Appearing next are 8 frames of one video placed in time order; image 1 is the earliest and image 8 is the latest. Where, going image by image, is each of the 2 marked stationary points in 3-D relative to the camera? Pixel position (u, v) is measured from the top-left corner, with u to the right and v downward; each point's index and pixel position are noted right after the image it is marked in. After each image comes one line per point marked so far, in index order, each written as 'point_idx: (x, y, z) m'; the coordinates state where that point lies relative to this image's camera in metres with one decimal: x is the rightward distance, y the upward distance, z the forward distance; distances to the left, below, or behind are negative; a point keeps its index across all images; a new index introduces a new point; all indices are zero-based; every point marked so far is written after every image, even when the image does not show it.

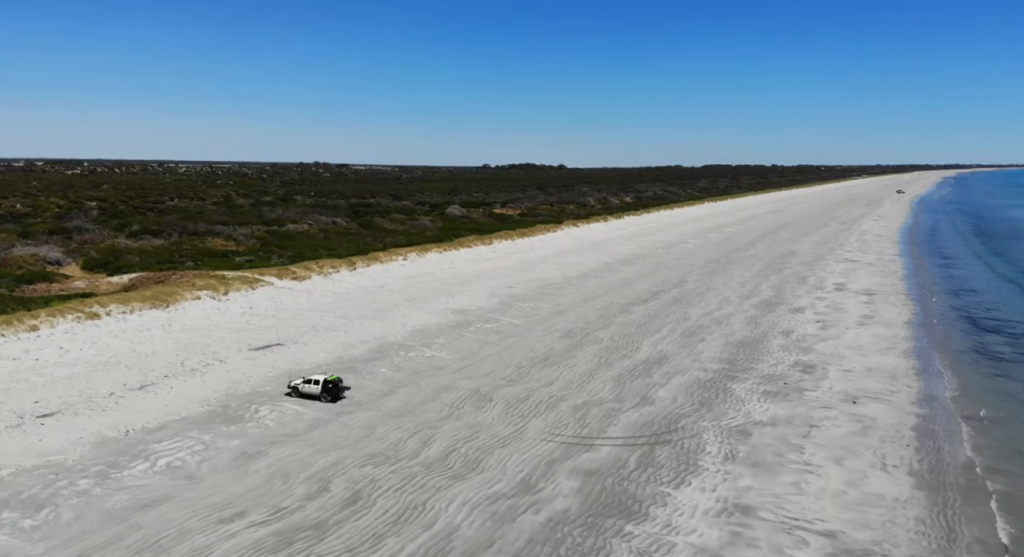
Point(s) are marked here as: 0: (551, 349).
0: (+1.0, -1.8, +15.7) m
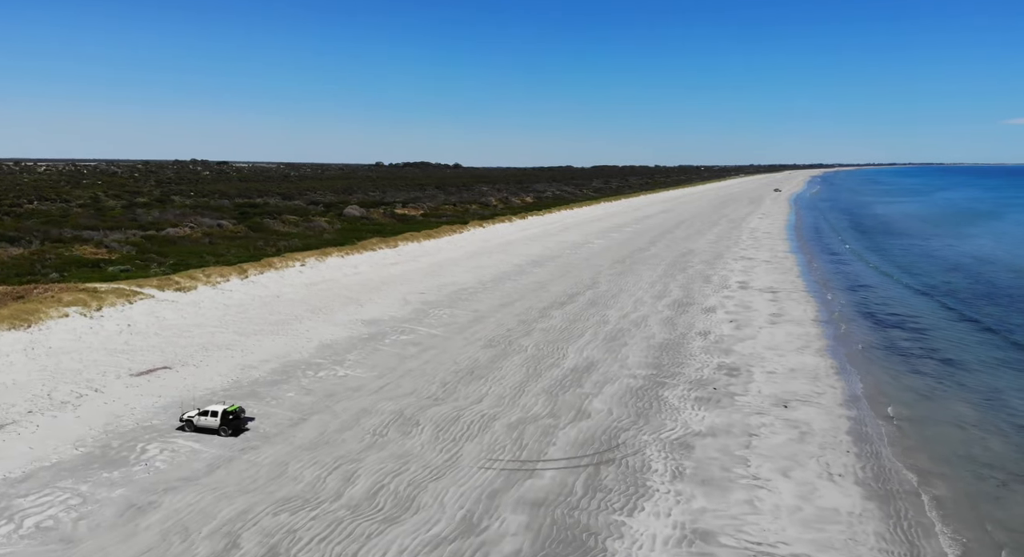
0: (-0.9, -2.0, +15.1) m
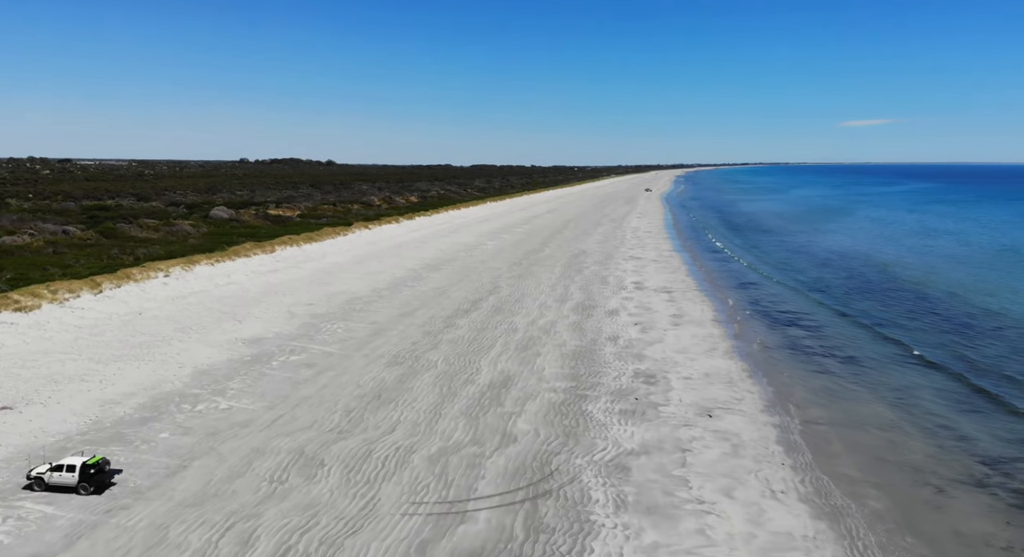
0: (-3.0, -2.4, +14.0) m
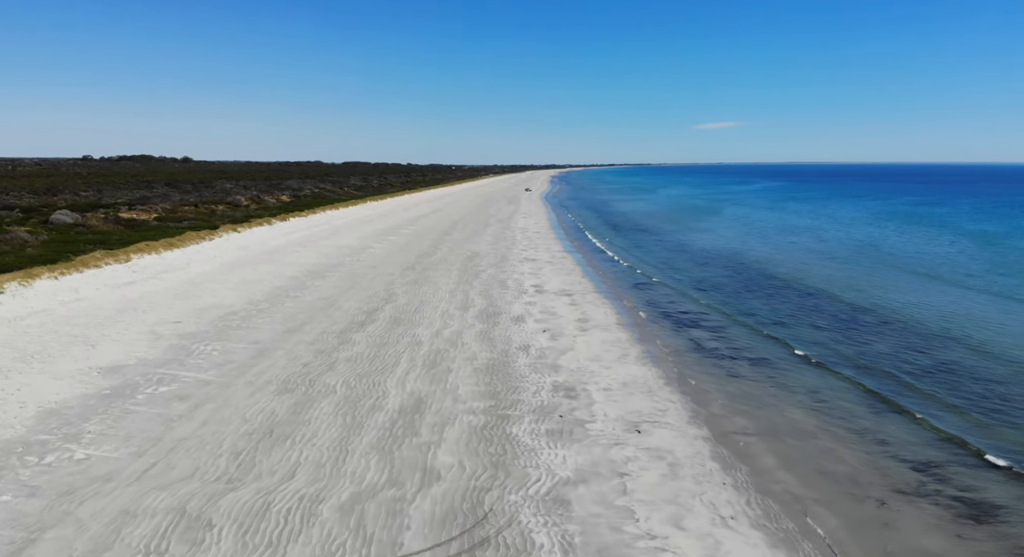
0: (-4.9, -2.8, +12.5) m
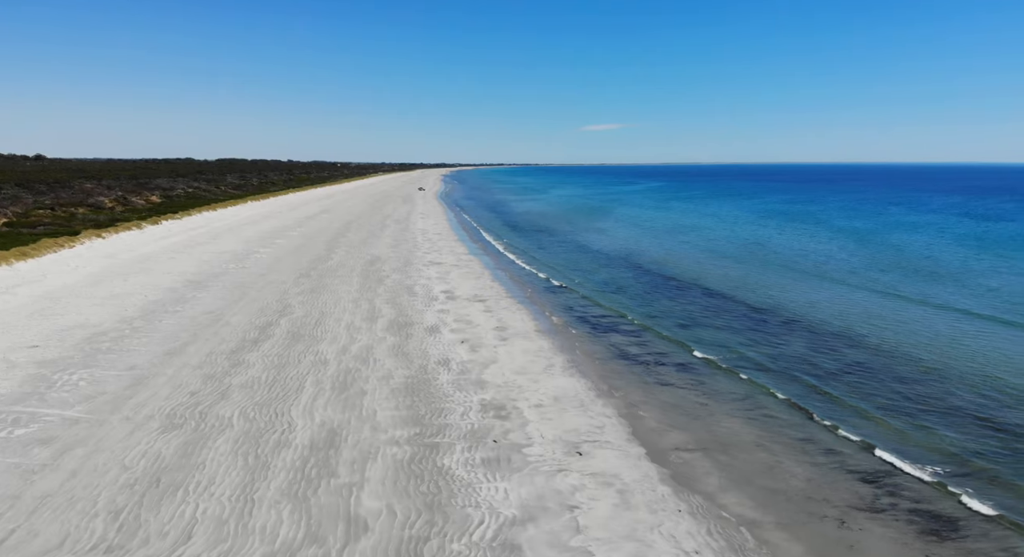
0: (-6.3, -3.2, +10.9) m
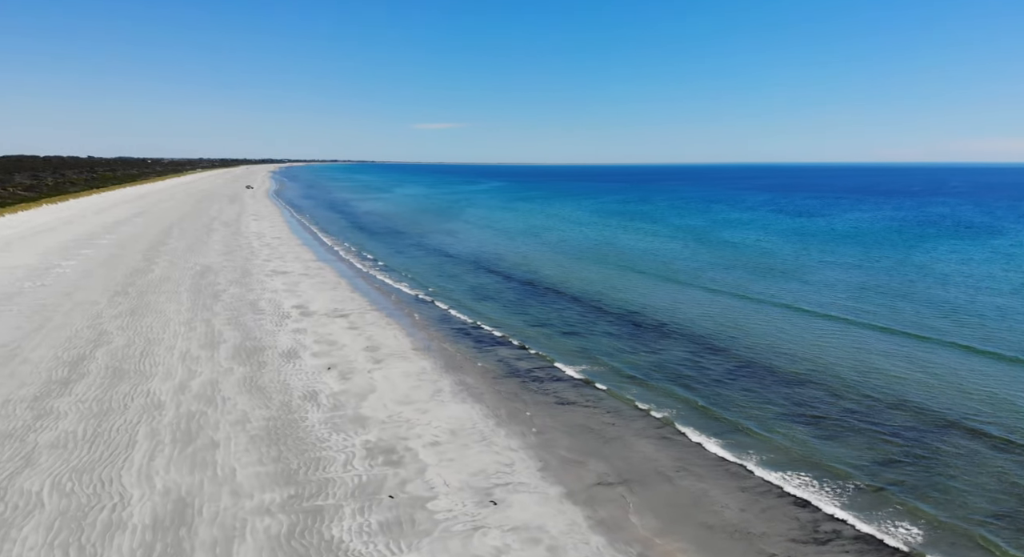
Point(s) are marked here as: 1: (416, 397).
0: (-7.7, -4.0, +8.2) m
1: (-2.2, -2.6, +13.9) m
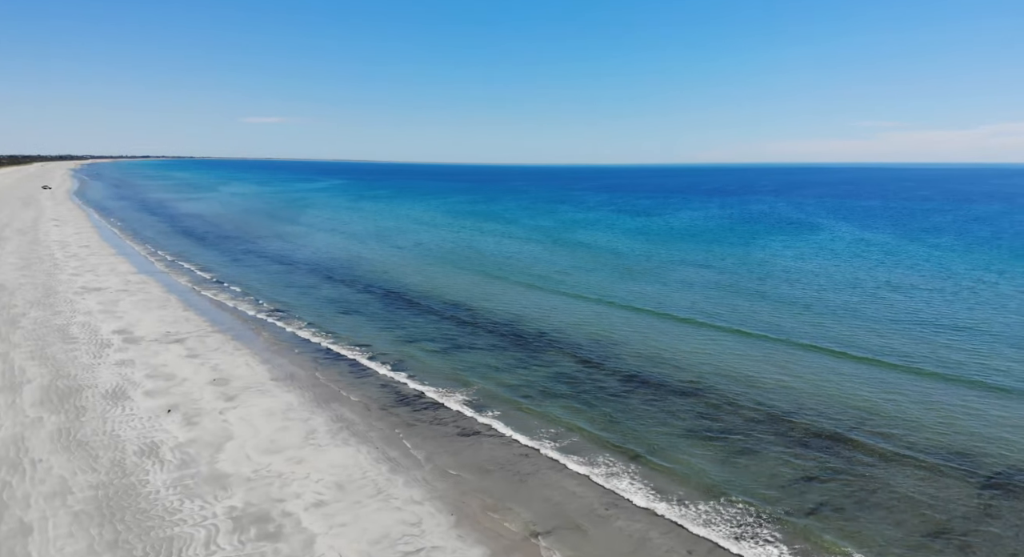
0: (-8.4, -4.8, +5.3) m
1: (-4.5, -3.2, +12.1) m
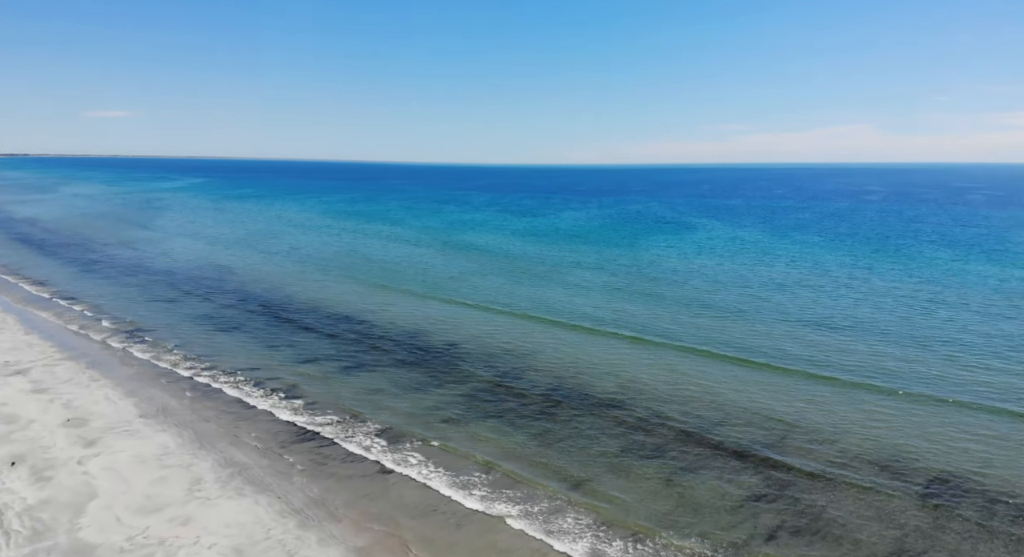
0: (-8.5, -5.5, +3.1) m
1: (-6.0, -3.8, +10.5) m
